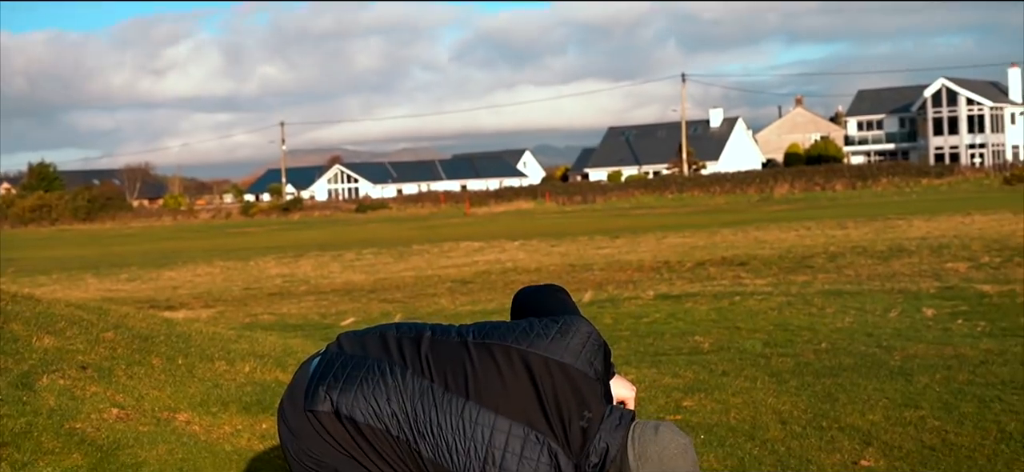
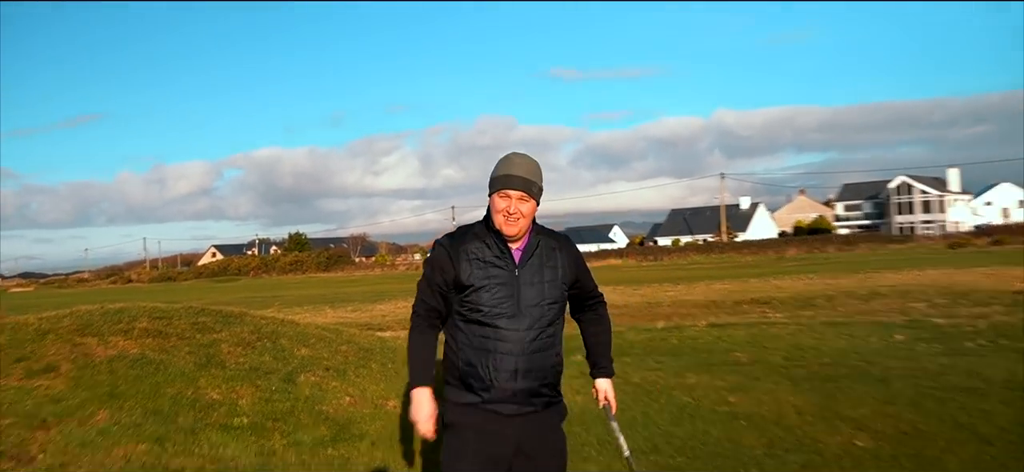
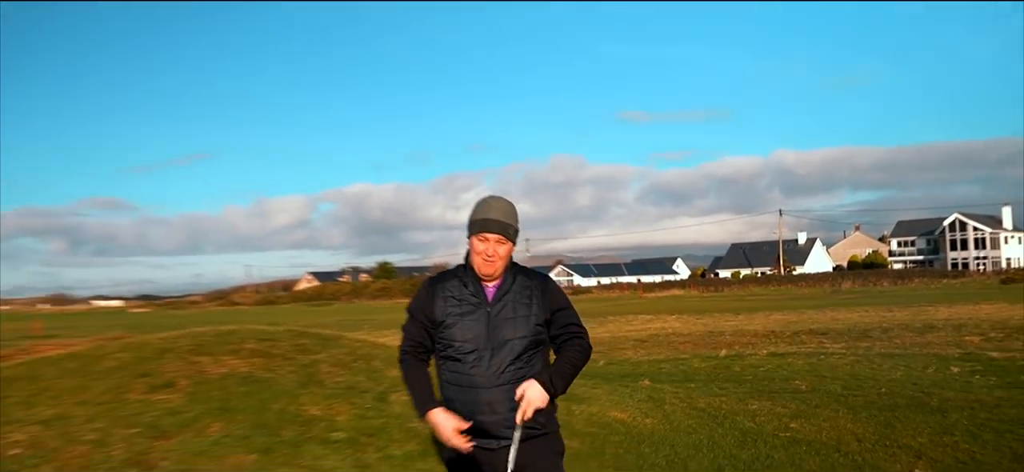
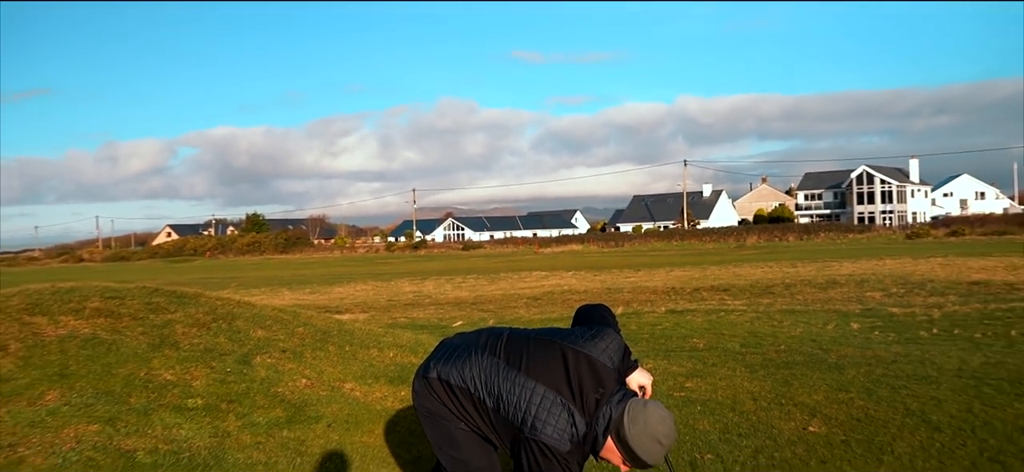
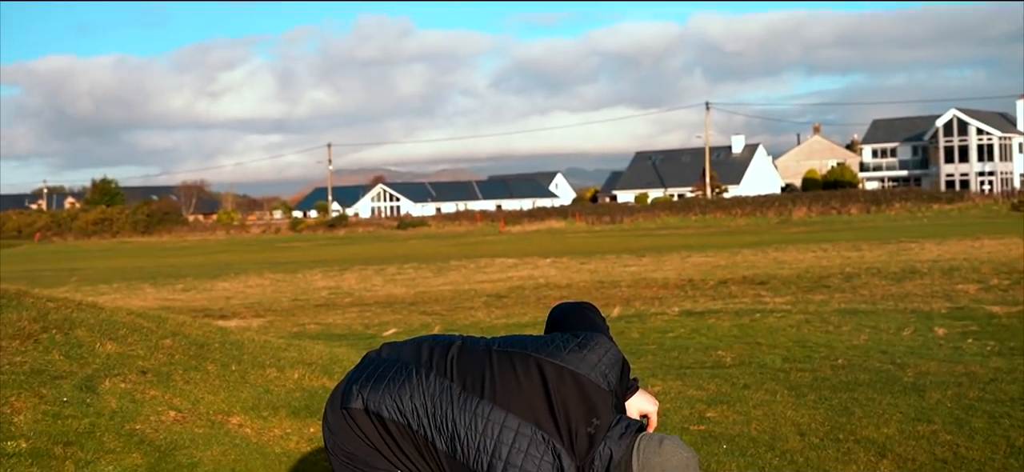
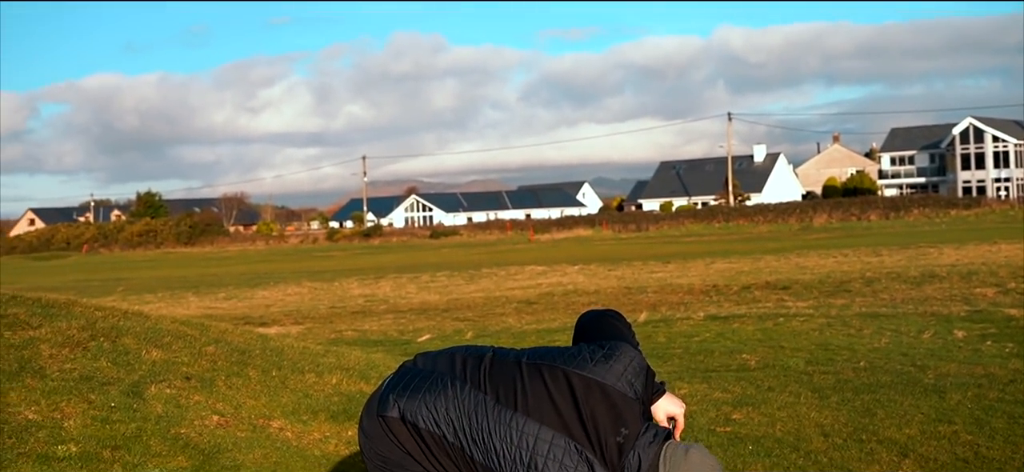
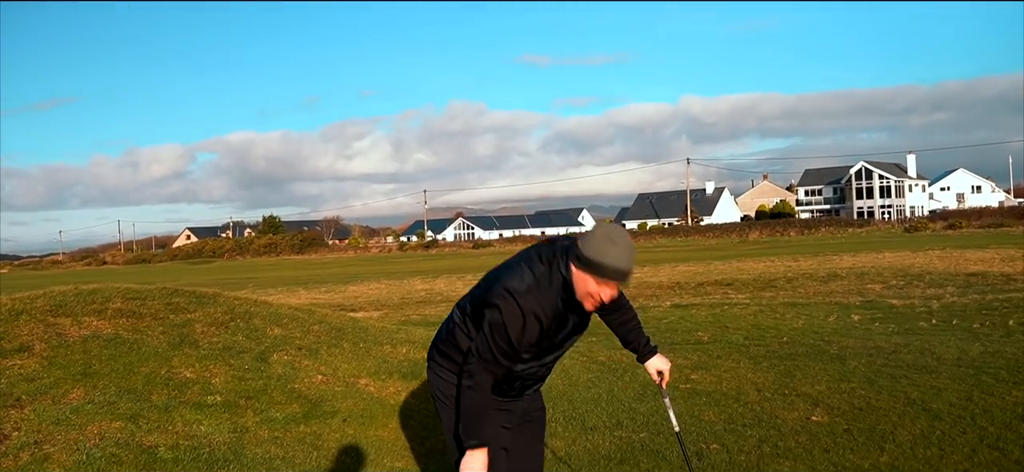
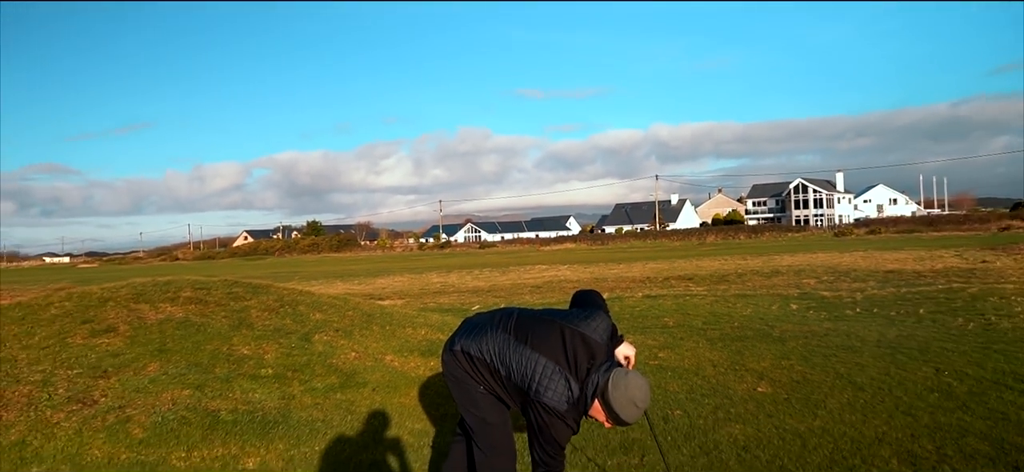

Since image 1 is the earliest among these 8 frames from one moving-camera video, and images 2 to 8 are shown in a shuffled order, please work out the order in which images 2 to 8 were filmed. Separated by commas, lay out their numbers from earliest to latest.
5, 6, 4, 8, 7, 2, 3
